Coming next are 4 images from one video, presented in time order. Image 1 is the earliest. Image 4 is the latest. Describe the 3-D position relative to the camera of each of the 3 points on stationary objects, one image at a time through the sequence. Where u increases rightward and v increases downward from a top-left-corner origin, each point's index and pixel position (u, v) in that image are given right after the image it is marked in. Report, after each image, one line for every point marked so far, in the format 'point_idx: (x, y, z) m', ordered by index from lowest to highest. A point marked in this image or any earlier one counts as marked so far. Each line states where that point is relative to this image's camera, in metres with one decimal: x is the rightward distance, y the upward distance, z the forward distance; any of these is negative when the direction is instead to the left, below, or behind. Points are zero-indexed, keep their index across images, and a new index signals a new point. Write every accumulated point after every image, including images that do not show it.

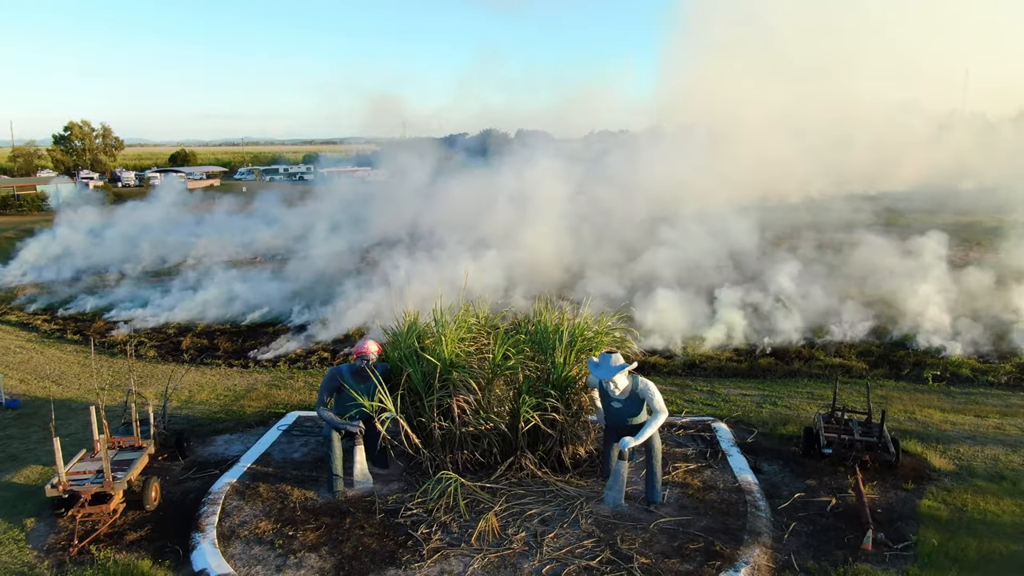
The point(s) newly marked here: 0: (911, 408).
0: (+3.5, -1.0, +5.5) m
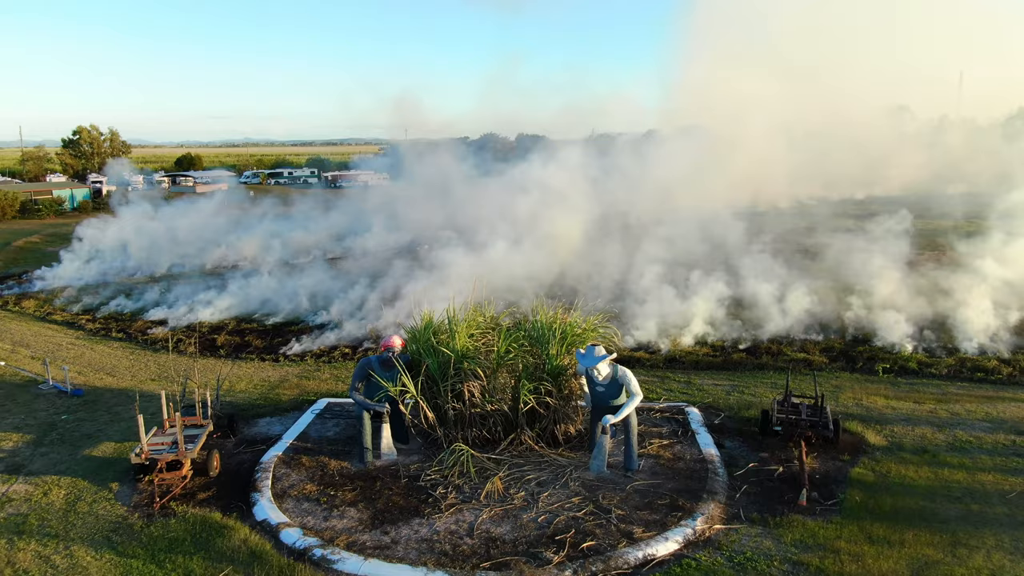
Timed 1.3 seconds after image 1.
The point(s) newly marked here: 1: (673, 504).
0: (+3.5, -1.1, +6.4) m
1: (+1.1, -1.5, +4.4) m
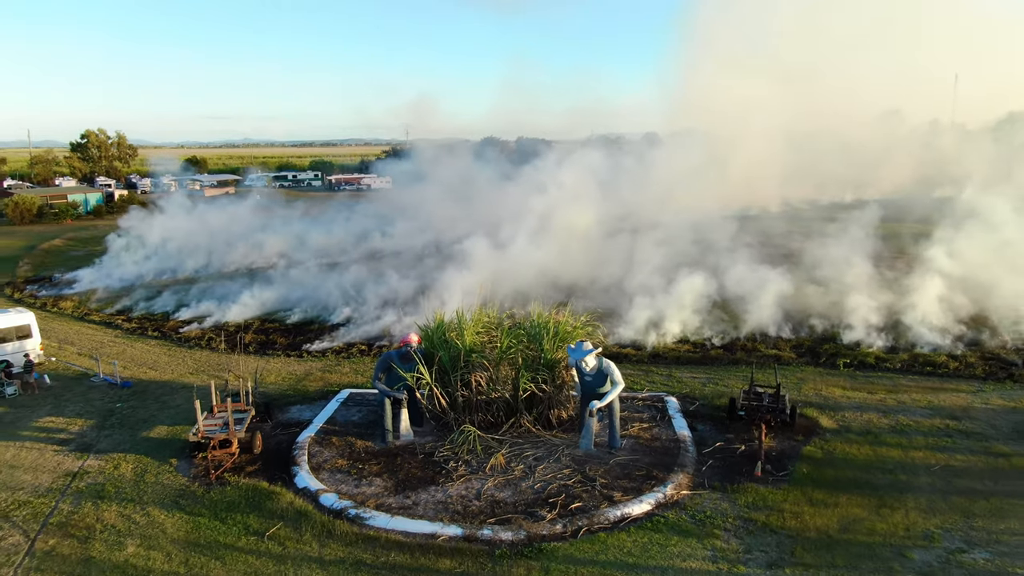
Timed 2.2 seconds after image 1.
0: (+3.5, -1.1, +7.2) m
1: (+1.1, -1.5, +5.3) m
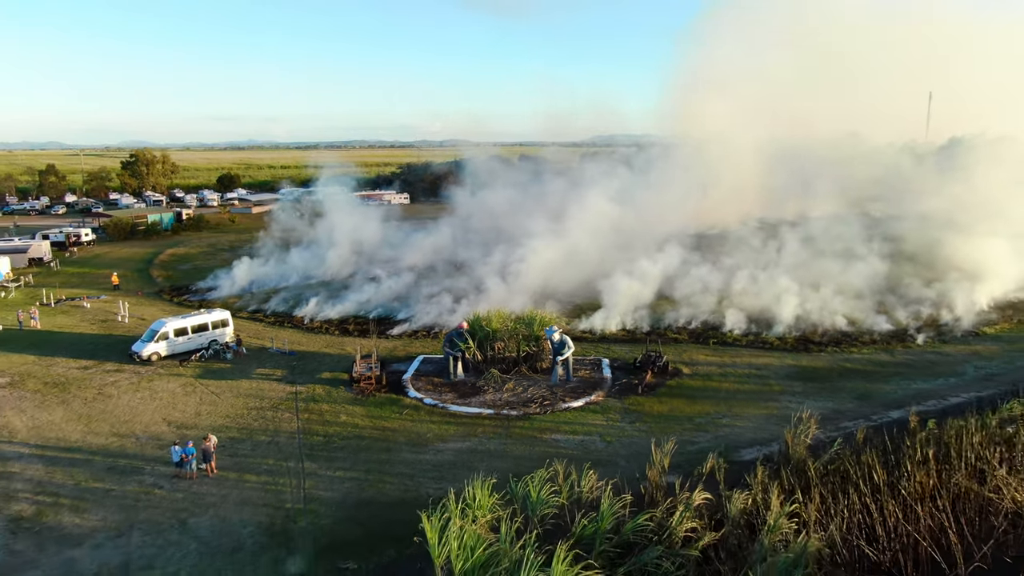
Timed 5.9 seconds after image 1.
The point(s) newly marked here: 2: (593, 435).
0: (+3.6, -1.3, +12.6) m
1: (+1.2, -1.7, +10.6) m
2: (+1.2, -2.1, +9.2) m
